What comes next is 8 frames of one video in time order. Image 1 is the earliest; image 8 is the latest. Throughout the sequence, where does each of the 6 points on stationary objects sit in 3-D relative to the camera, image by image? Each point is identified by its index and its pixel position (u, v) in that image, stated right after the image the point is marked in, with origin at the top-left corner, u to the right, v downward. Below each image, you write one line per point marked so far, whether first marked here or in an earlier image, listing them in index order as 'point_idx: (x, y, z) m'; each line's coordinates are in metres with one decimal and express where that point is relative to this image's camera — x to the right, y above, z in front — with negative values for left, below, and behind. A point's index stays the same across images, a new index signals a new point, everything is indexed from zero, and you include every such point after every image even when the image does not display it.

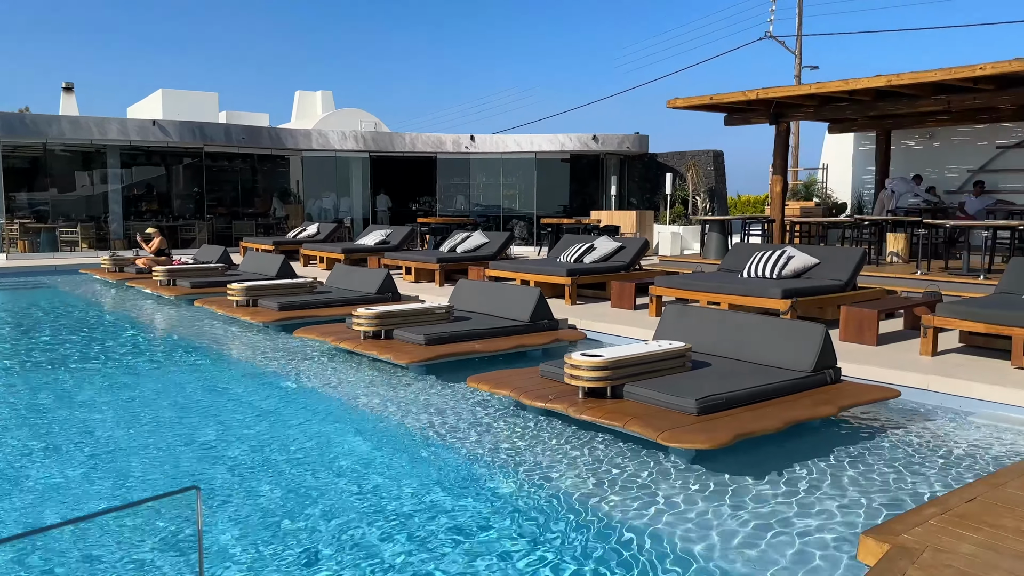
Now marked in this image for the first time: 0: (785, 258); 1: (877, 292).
0: (+2.7, +0.3, +7.9) m
1: (+3.5, 0.0, +7.9) m
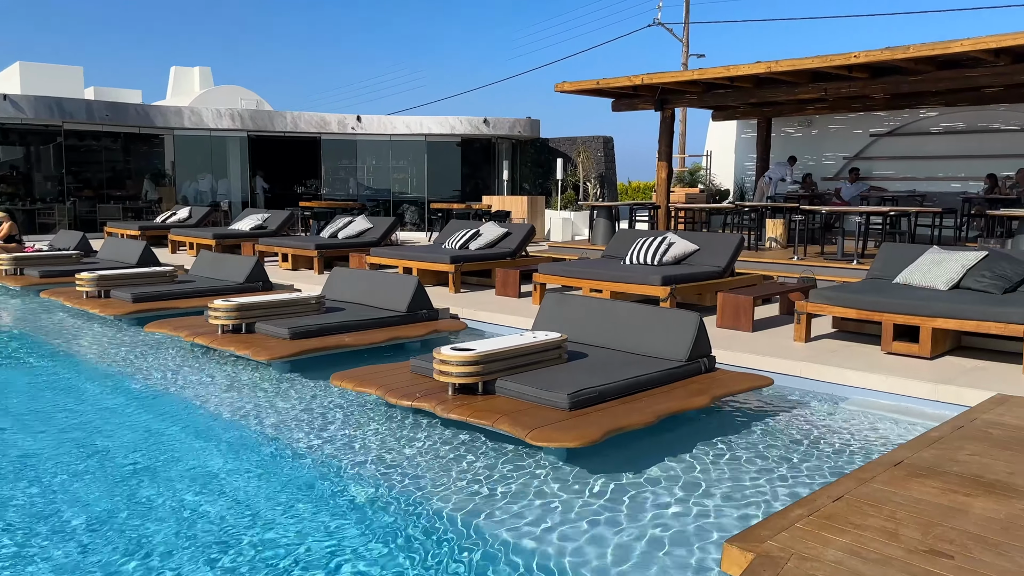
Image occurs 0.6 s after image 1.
0: (+1.5, +0.4, +7.8) m
1: (+2.4, +0.1, +7.9) m
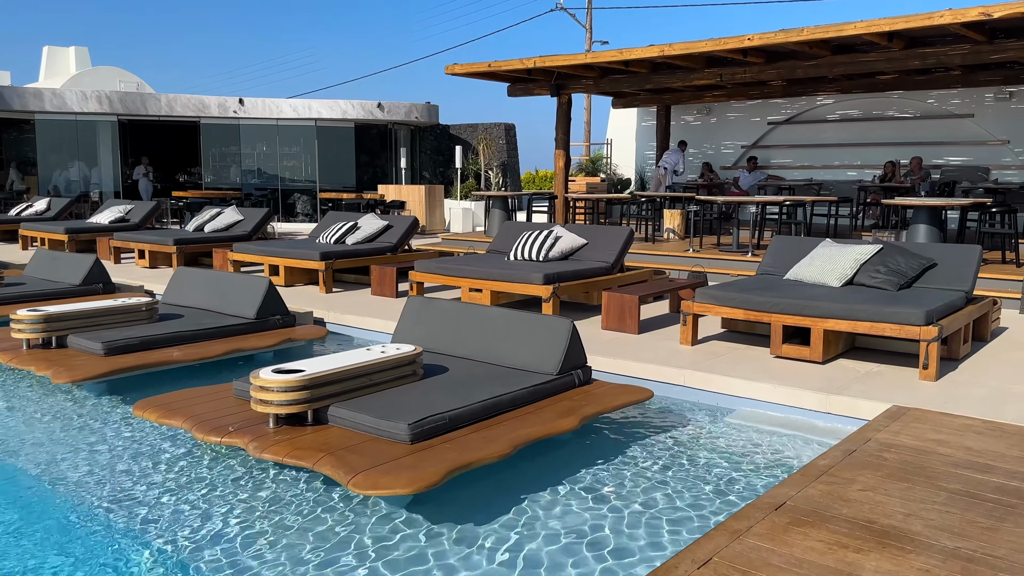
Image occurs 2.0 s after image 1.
0: (+0.4, +0.4, +7.2) m
1: (+1.2, +0.1, +7.4) m
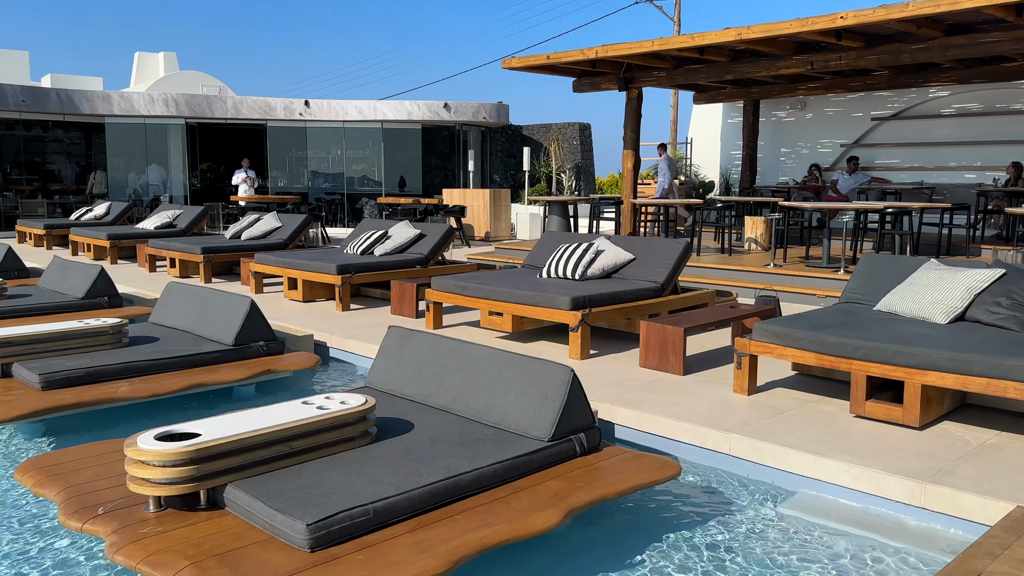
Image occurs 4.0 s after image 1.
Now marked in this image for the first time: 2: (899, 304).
0: (+0.6, +0.3, +6.1) m
1: (+1.5, -0.1, +6.2) m
2: (+2.2, -0.1, +4.6) m
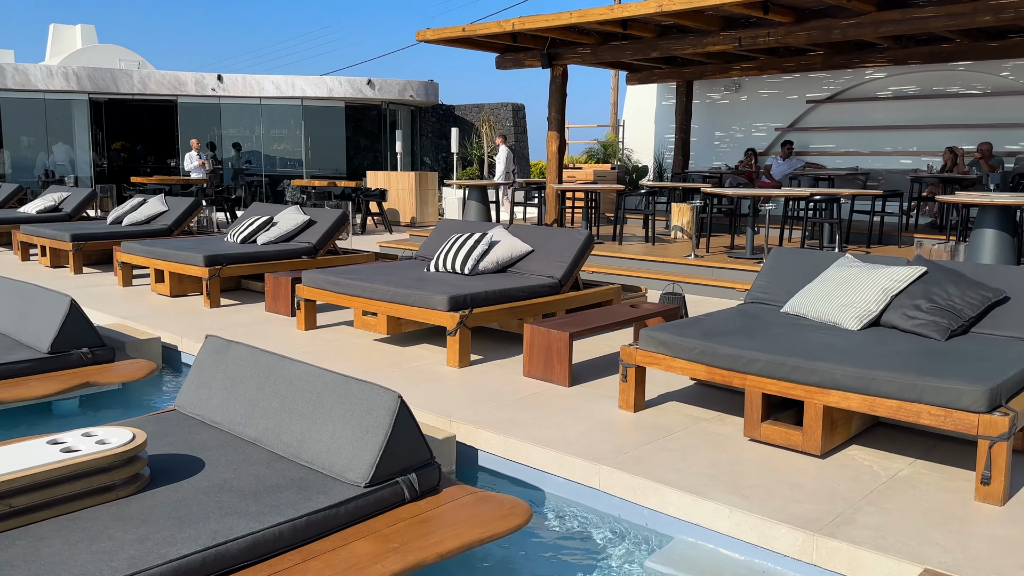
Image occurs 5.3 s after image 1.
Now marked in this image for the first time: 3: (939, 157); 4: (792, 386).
0: (-0.2, +0.3, +5.5) m
1: (+0.7, 0.0, +5.6) m
2: (+1.5, -0.1, +4.0) m
3: (+5.8, +1.8, +10.9) m
4: (+1.1, -0.4, +3.3) m
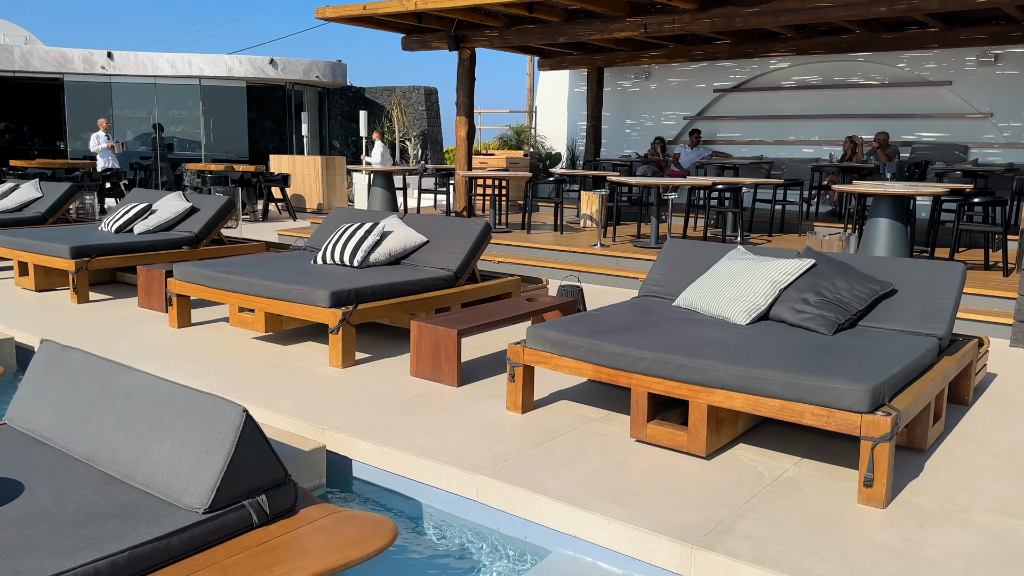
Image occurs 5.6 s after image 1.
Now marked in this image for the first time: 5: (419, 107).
0: (-0.9, +0.3, +5.2) m
1: (0.0, 0.0, +5.4) m
2: (+0.9, -0.1, +3.9) m
3: (+4.5, +2.0, +11.2) m
4: (+0.6, -0.4, +3.1) m
5: (-2.1, +4.1, +18.5) m
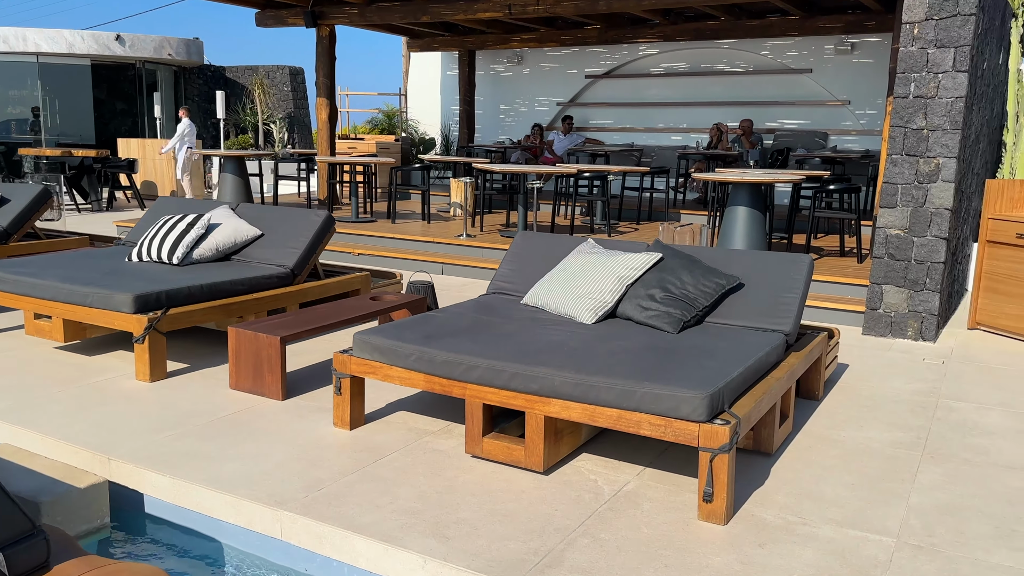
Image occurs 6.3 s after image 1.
0: (-1.8, +0.3, +4.7) m
1: (-1.0, 0.0, +5.0) m
2: (+0.2, 0.0, +3.6) m
3: (+2.7, +2.2, +11.3) m
4: (0.0, -0.4, +2.8) m
5: (-4.8, +4.3, +17.6) m
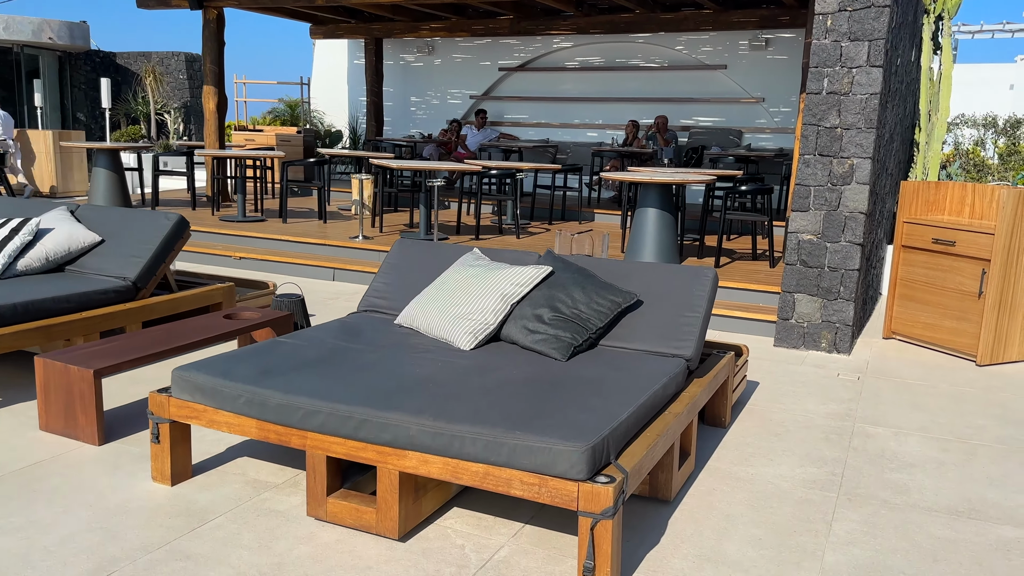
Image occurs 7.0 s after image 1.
0: (-2.4, +0.3, +4.0) m
1: (-1.6, 0.0, +4.4) m
2: (-0.4, -0.1, +3.1) m
3: (+1.5, +2.2, +11.0) m
4: (-0.4, -0.5, +2.3) m
5: (-6.6, +4.3, +16.6) m
